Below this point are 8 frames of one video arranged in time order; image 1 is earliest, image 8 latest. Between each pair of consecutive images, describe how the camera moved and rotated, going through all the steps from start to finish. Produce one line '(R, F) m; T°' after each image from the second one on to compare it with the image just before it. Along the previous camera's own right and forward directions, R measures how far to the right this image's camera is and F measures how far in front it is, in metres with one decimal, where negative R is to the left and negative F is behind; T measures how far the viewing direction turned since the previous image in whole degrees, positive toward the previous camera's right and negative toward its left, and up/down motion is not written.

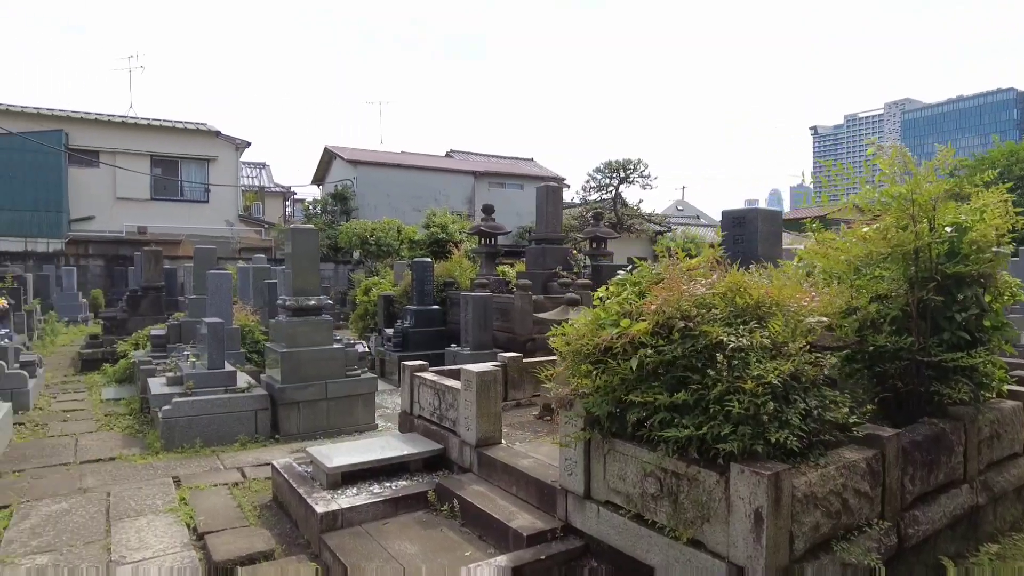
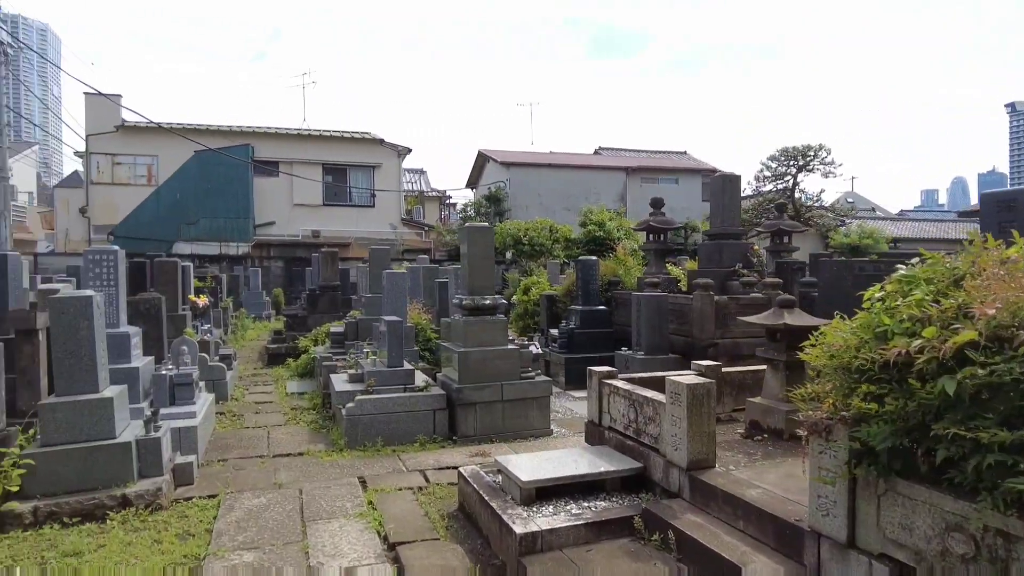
(-0.4, +0.4) m; -12°
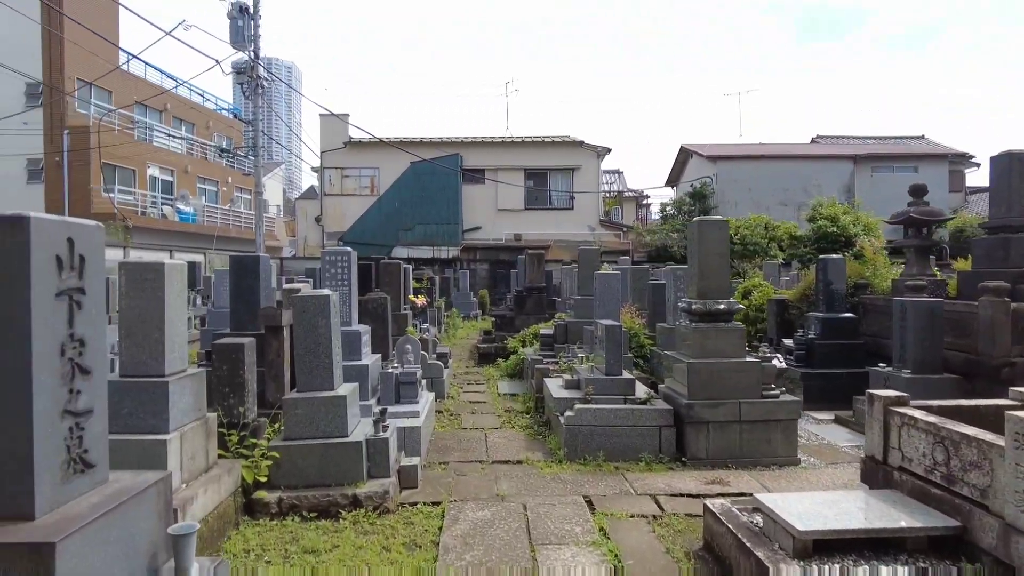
(-0.3, +0.5) m; -17°
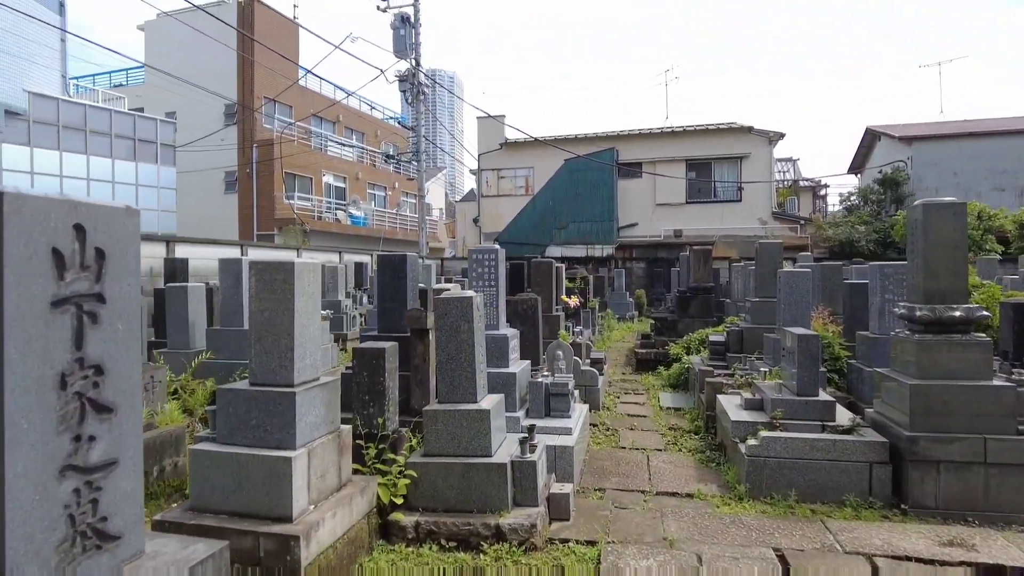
(-0.1, +0.7) m; -13°
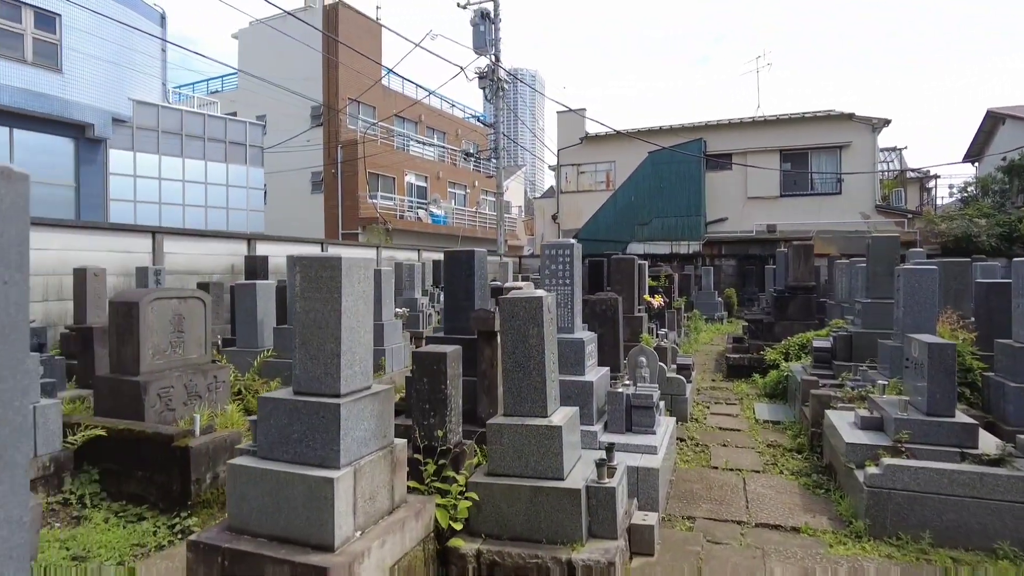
(0.0, +0.5) m; -7°
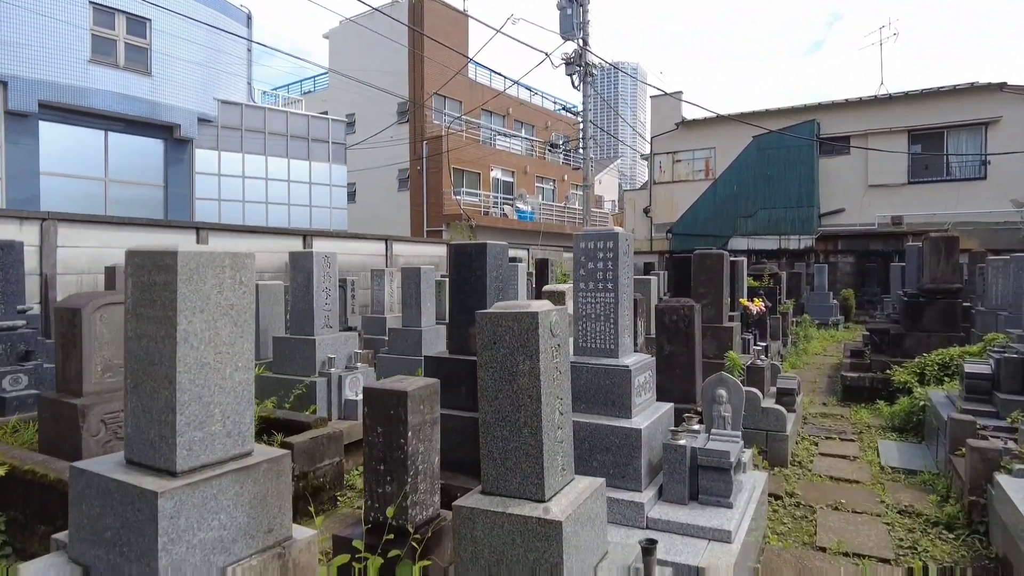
(+0.4, +1.3) m; -9°
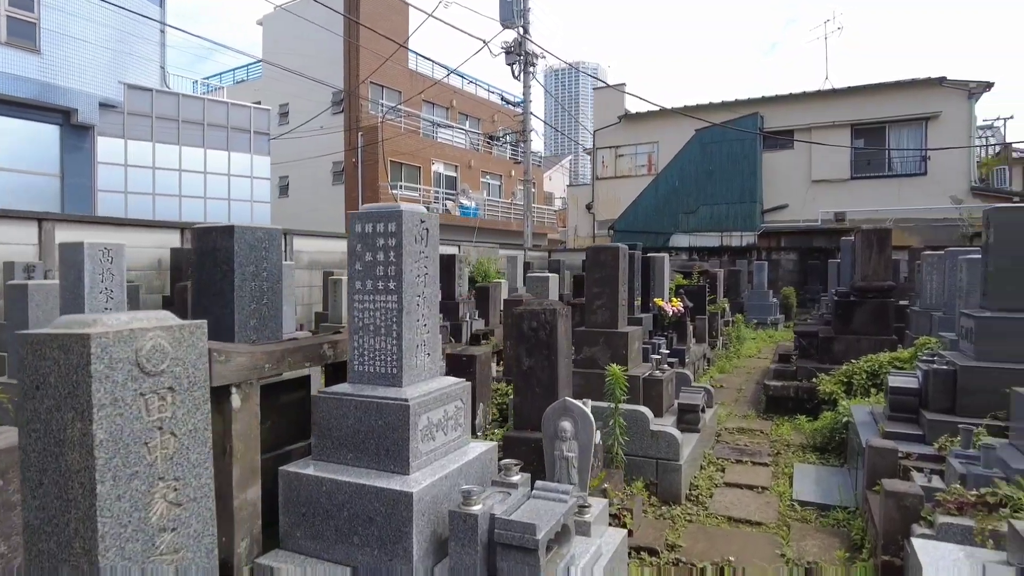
(+0.9, +1.0) m; +3°
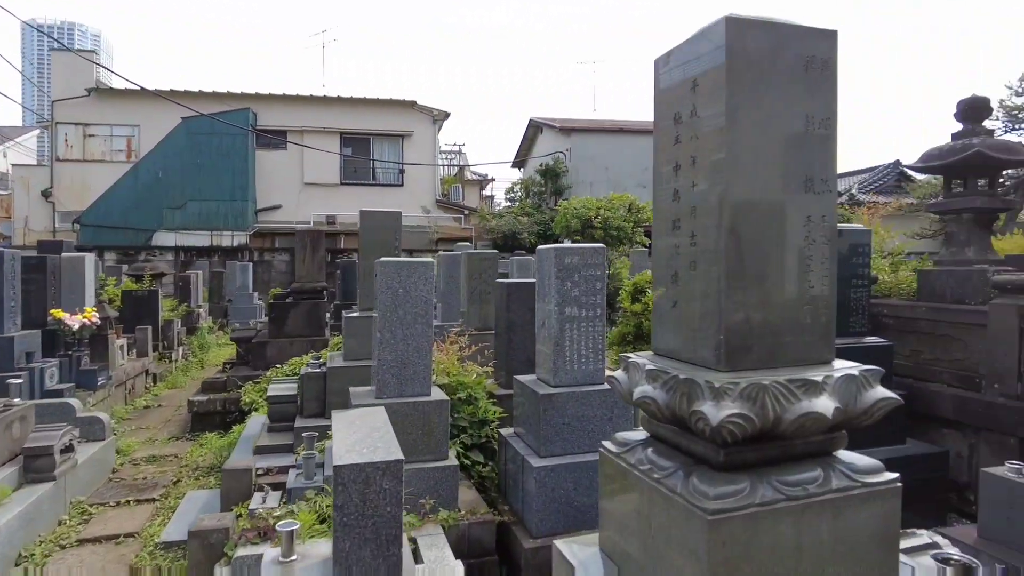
(+1.1, +0.2) m; +39°
